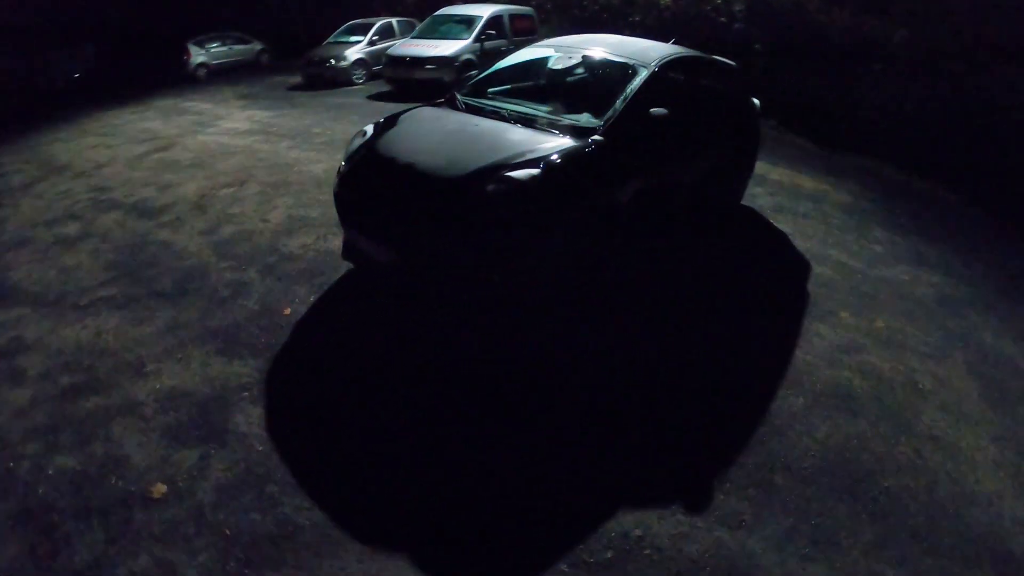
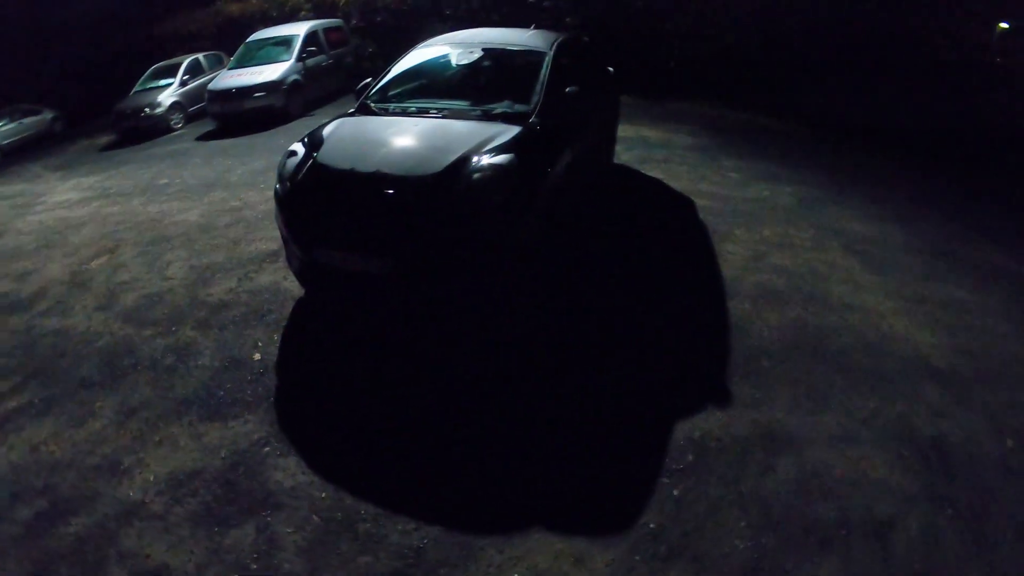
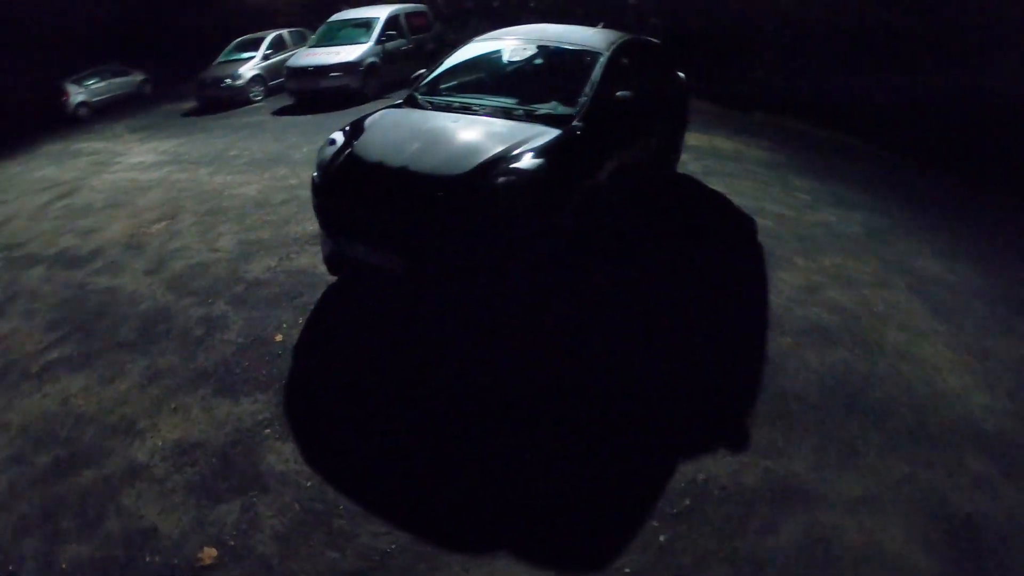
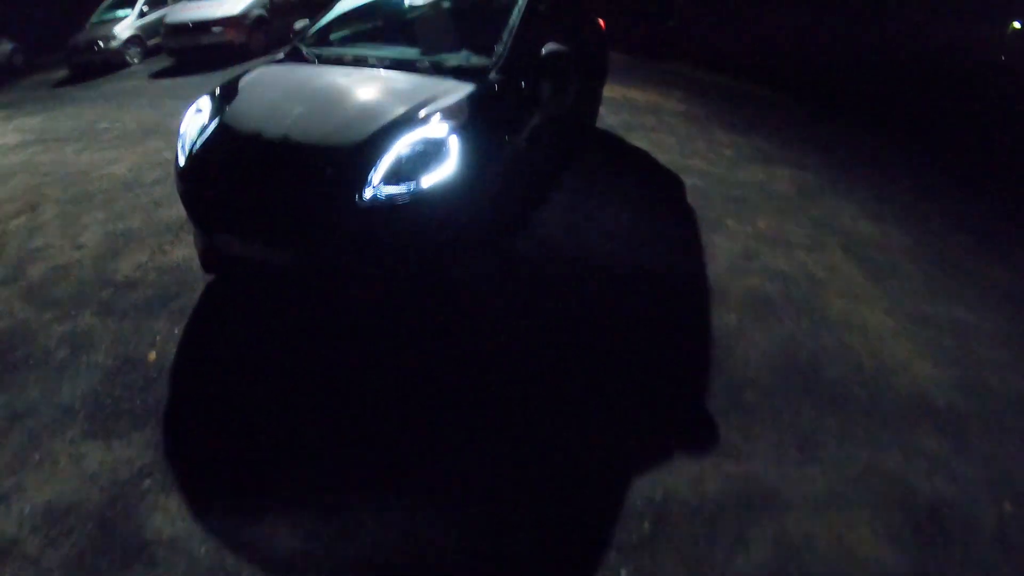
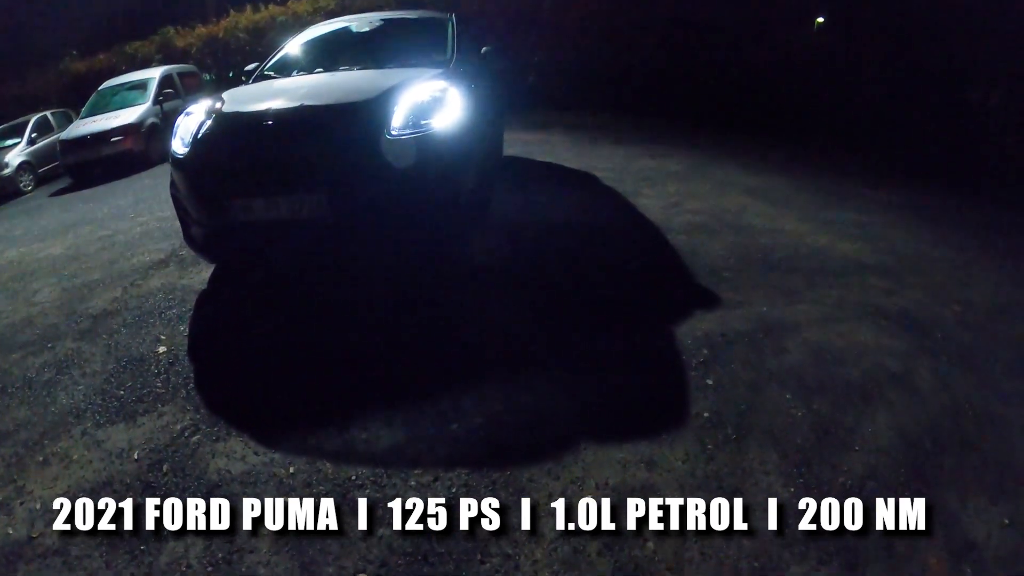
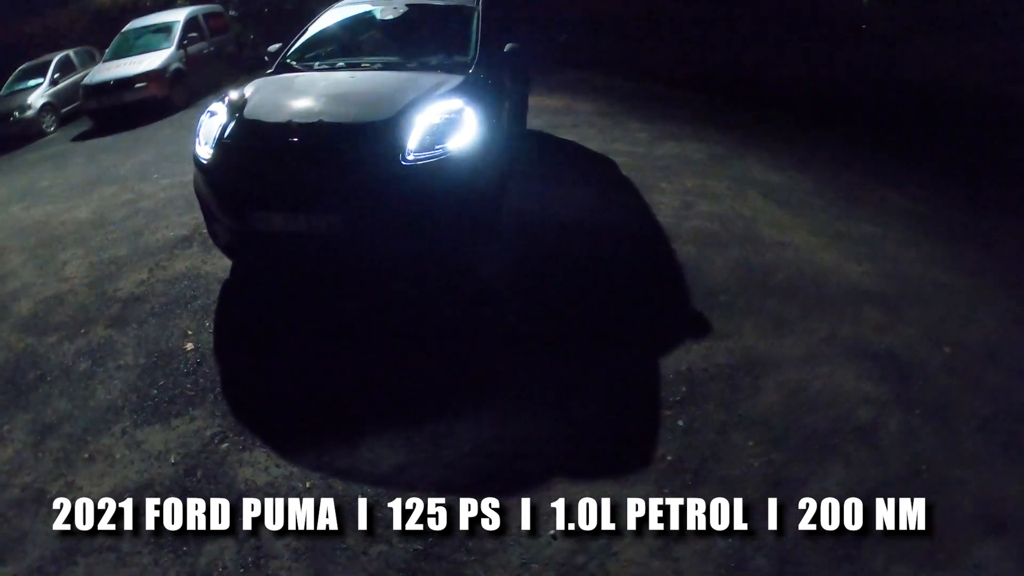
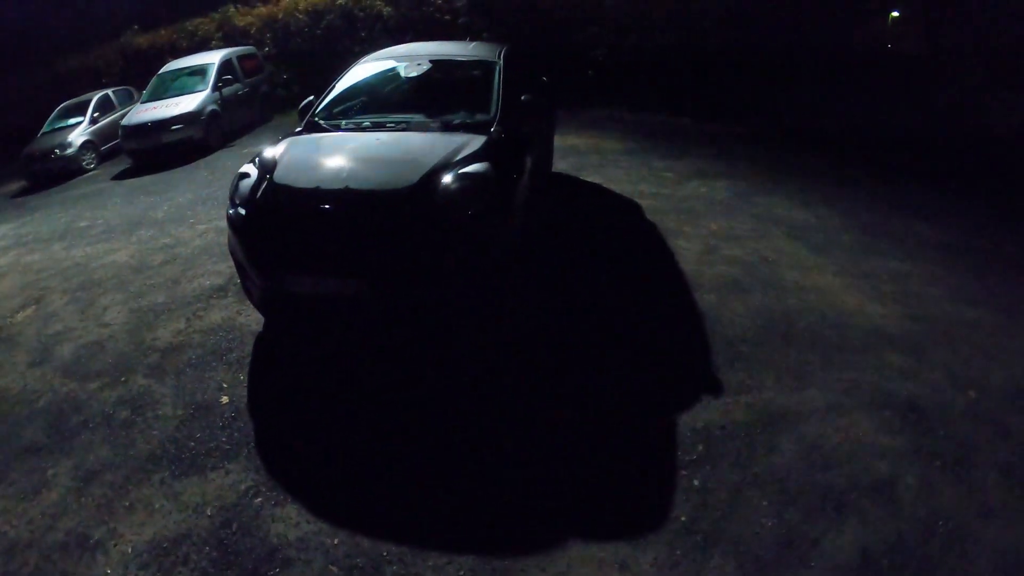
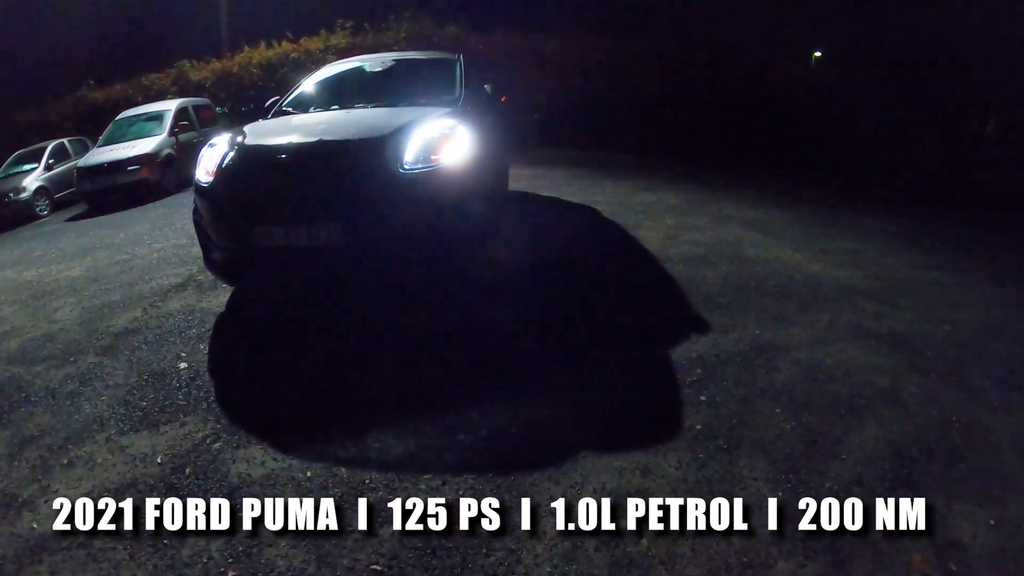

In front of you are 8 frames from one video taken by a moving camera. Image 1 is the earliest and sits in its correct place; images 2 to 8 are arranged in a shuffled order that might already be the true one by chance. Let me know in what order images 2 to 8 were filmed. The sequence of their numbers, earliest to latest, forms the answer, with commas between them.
3, 2, 7, 8, 5, 6, 4
